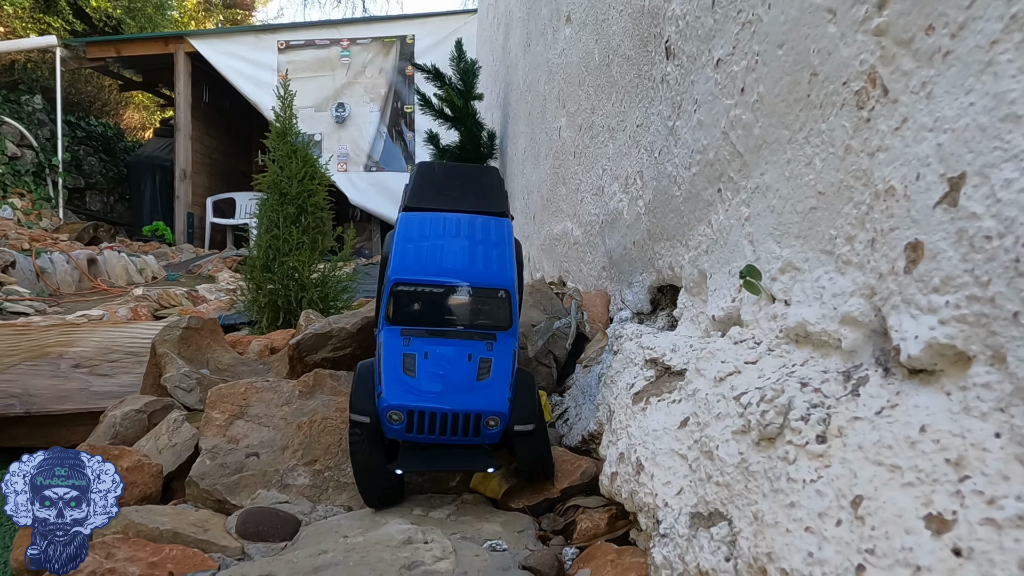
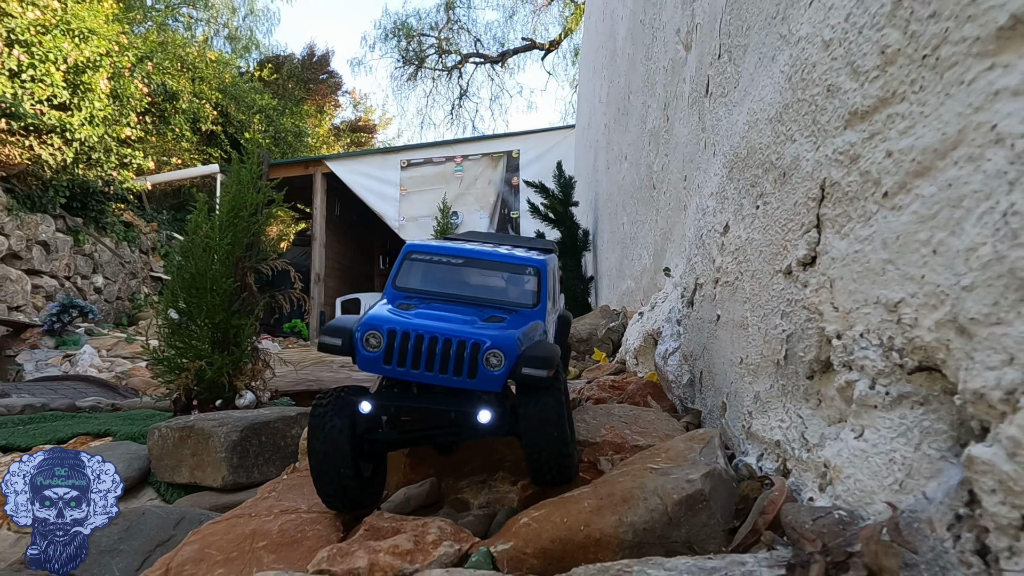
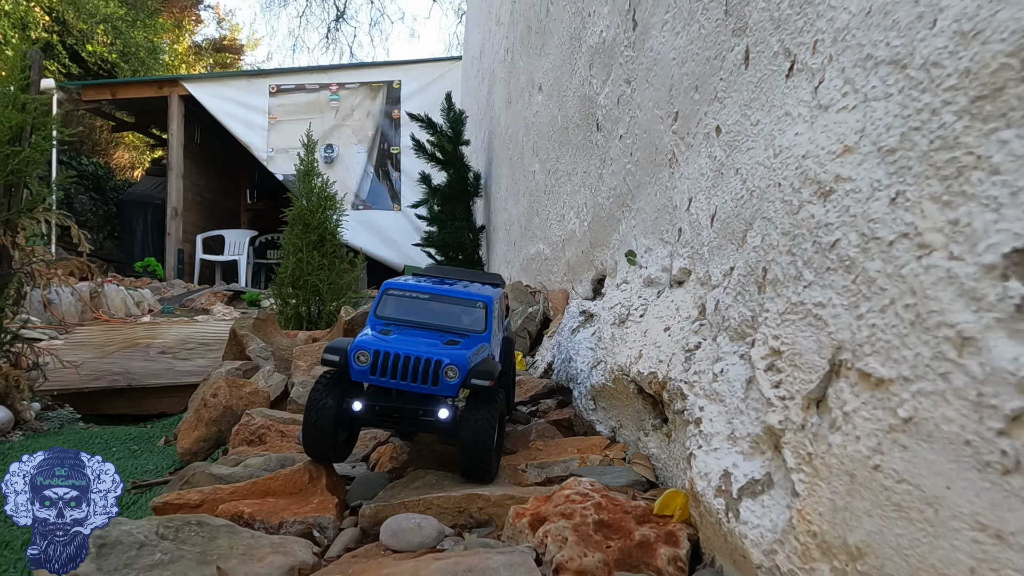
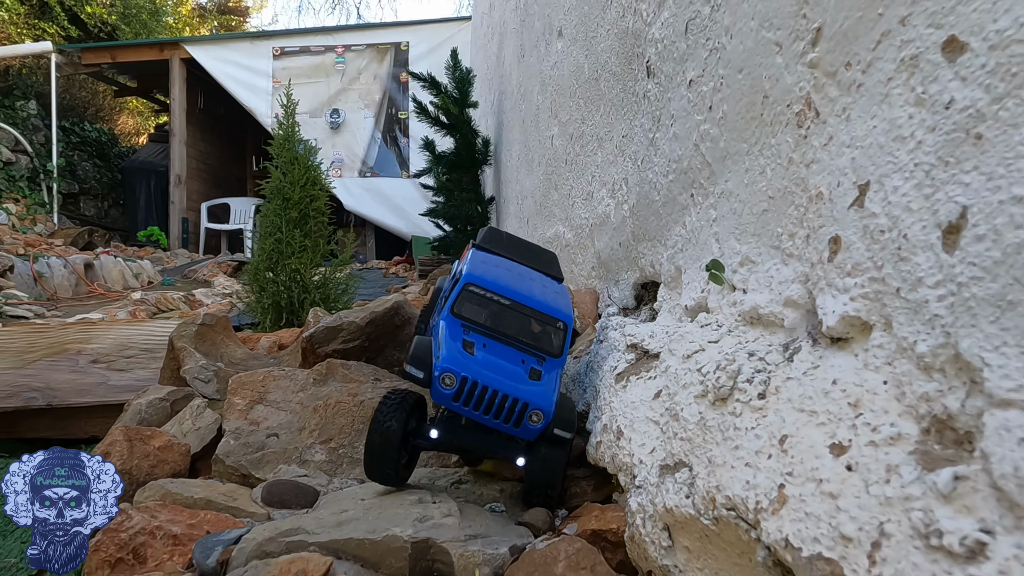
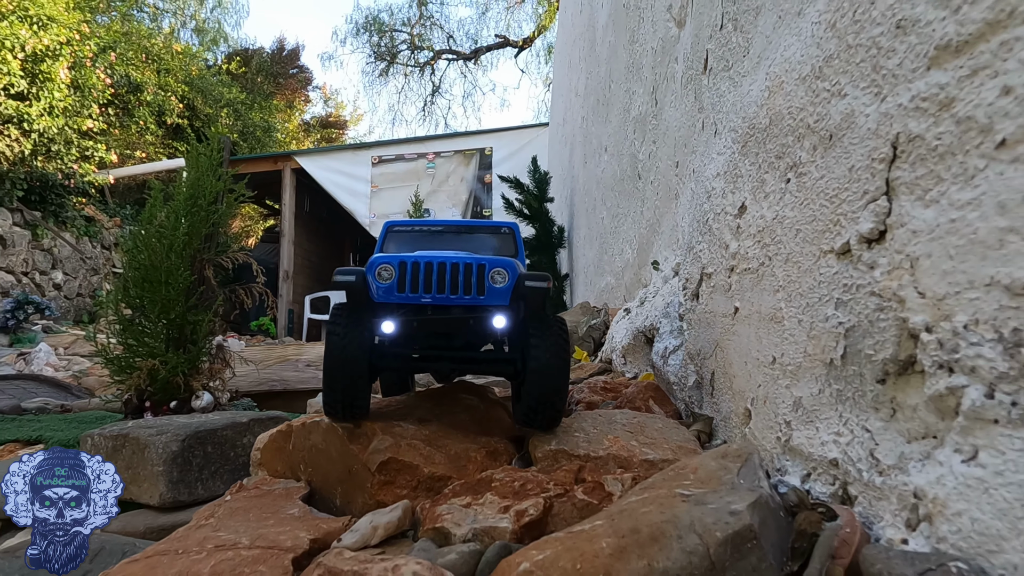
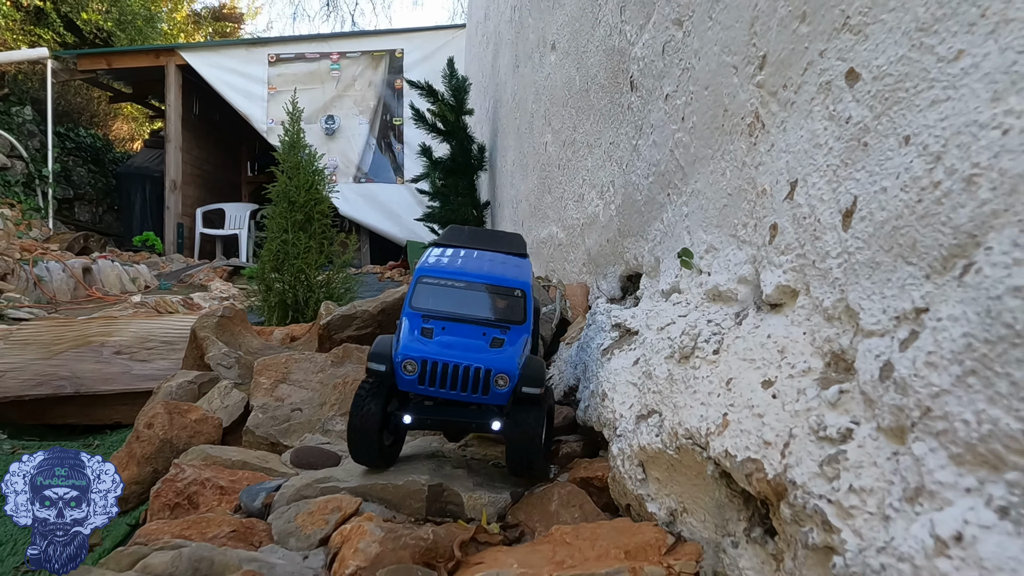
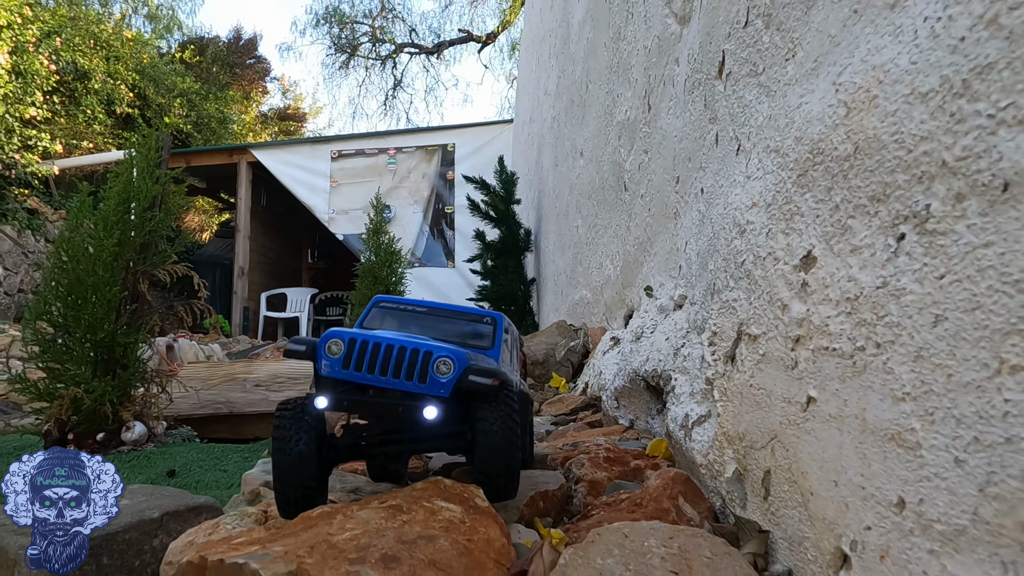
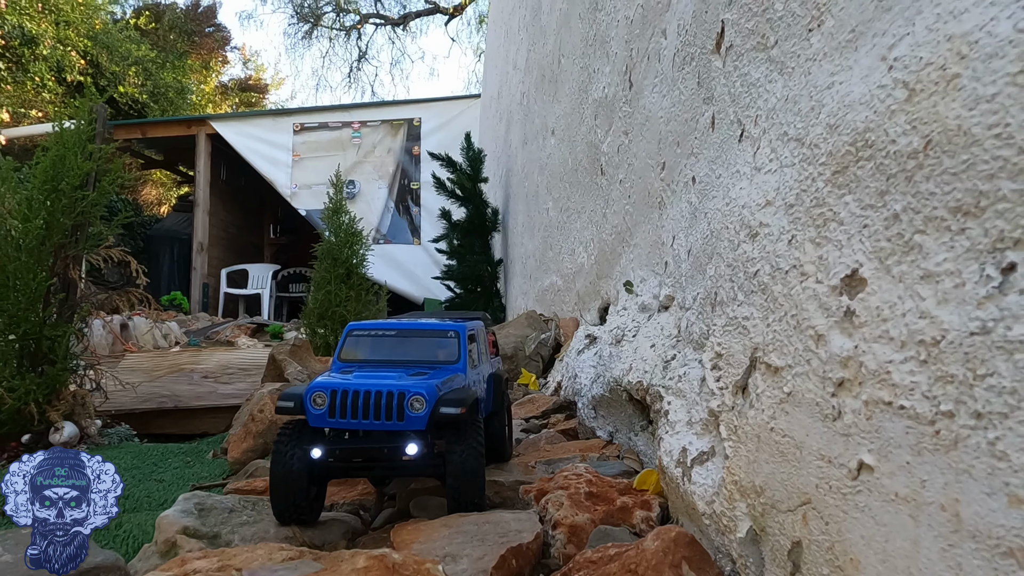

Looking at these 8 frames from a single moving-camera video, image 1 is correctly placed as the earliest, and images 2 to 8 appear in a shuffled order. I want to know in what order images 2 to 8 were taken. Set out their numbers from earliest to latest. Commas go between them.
4, 6, 3, 8, 7, 5, 2
